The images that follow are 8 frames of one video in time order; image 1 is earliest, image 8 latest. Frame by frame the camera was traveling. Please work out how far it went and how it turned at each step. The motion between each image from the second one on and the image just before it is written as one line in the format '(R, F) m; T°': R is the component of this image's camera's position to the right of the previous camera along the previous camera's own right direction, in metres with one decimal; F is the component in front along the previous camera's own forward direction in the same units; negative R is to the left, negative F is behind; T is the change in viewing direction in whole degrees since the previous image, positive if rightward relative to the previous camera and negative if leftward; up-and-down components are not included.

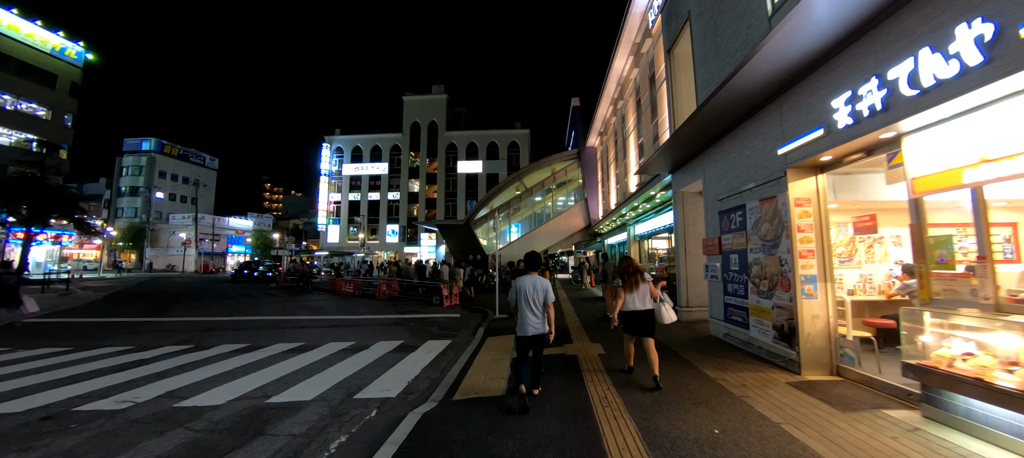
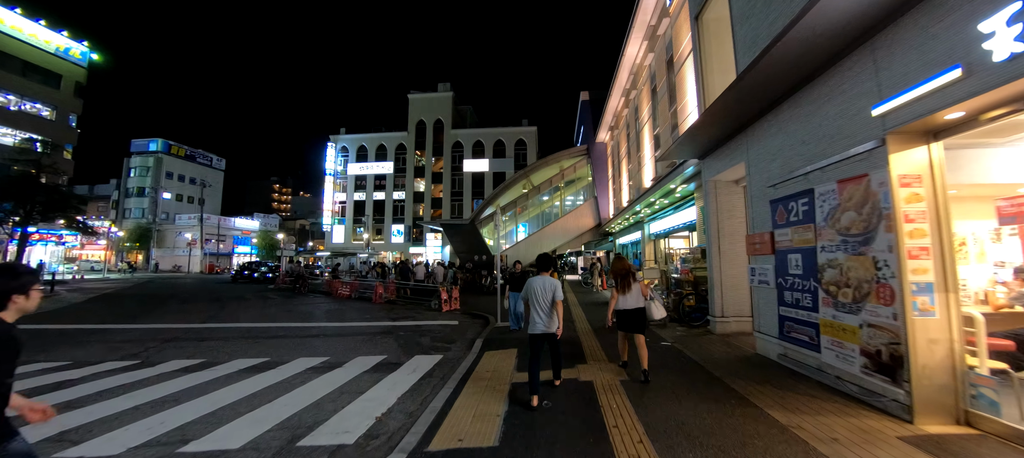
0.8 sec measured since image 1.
(+0.1, +1.2) m; -1°
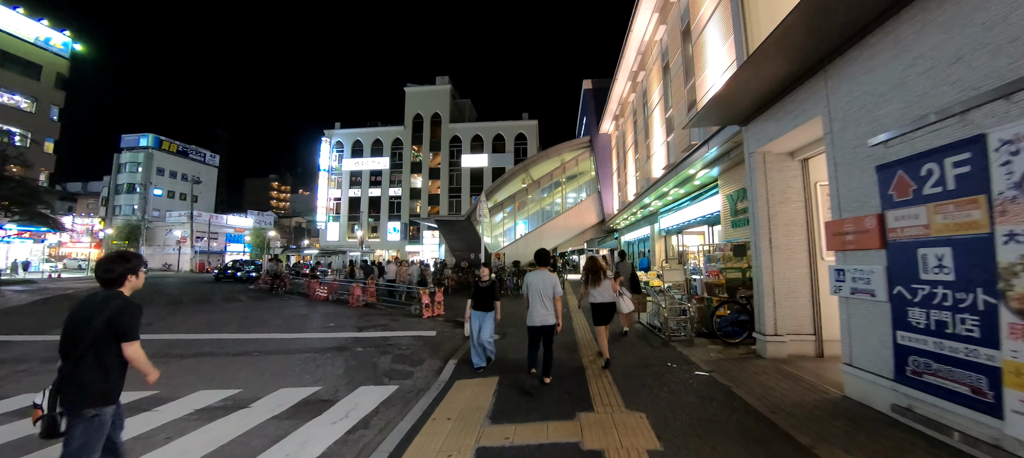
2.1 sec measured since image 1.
(+0.3, +1.7) m; 0°
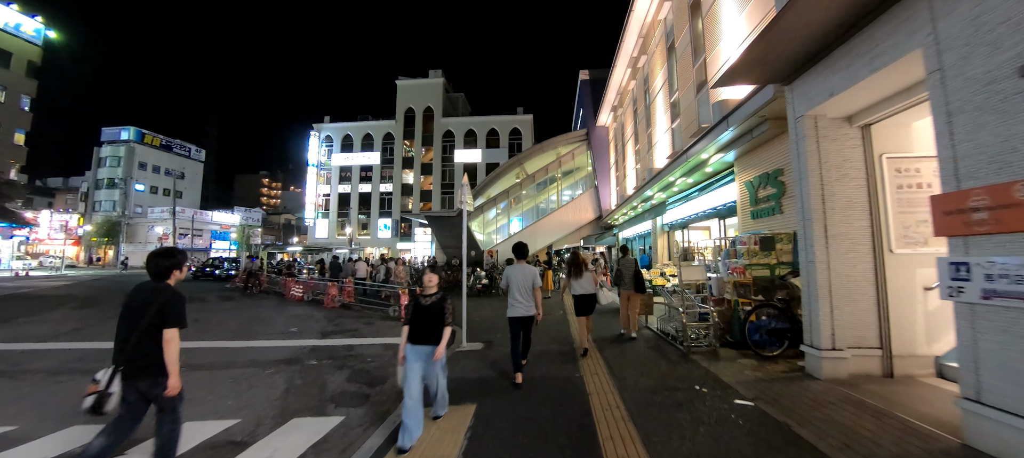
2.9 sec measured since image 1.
(+0.2, +1.1) m; +1°
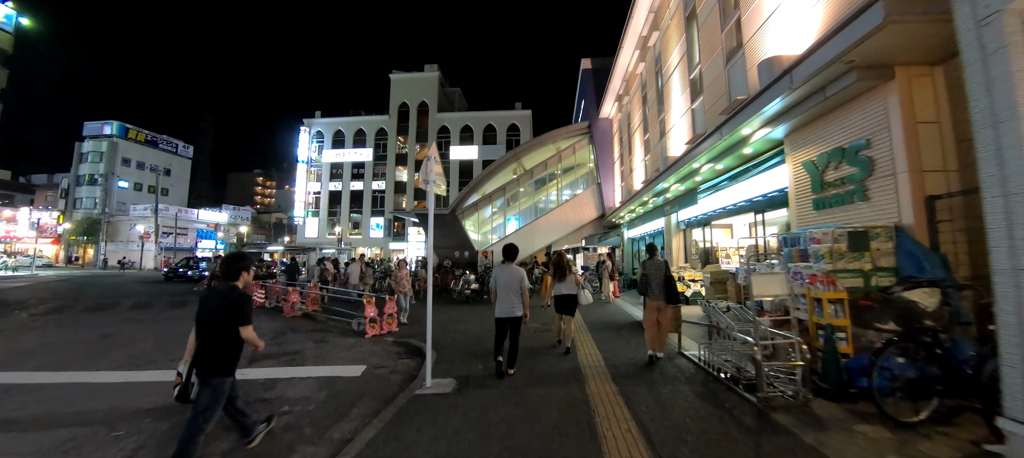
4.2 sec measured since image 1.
(+0.2, +1.8) m; 0°
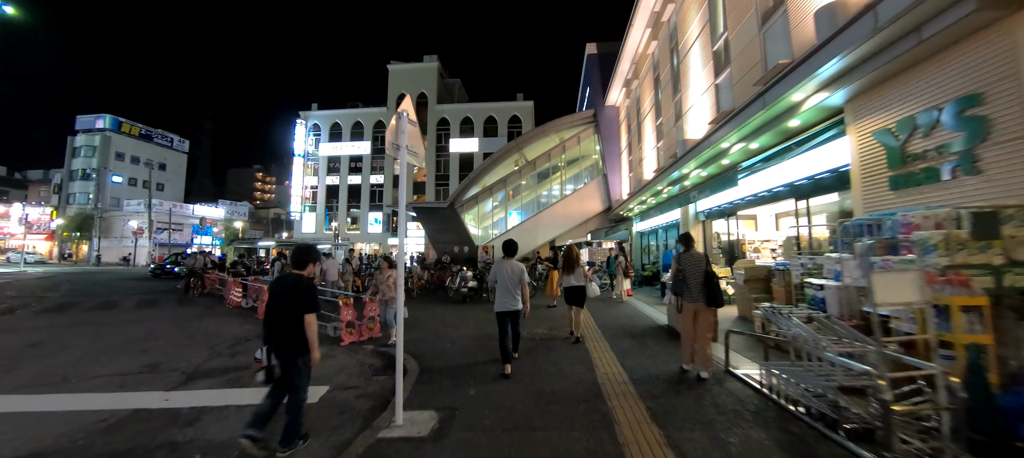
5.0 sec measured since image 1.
(0.0, +1.1) m; 0°
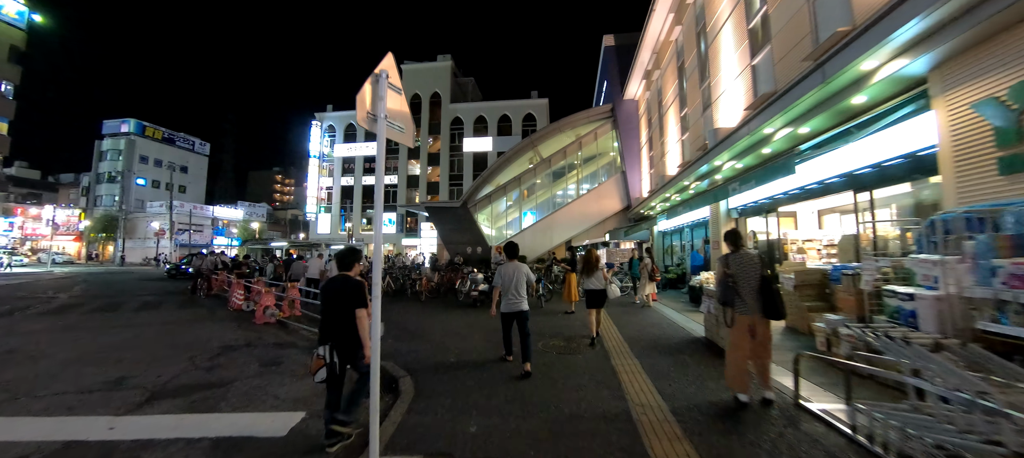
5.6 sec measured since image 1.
(0.0, +0.7) m; -3°
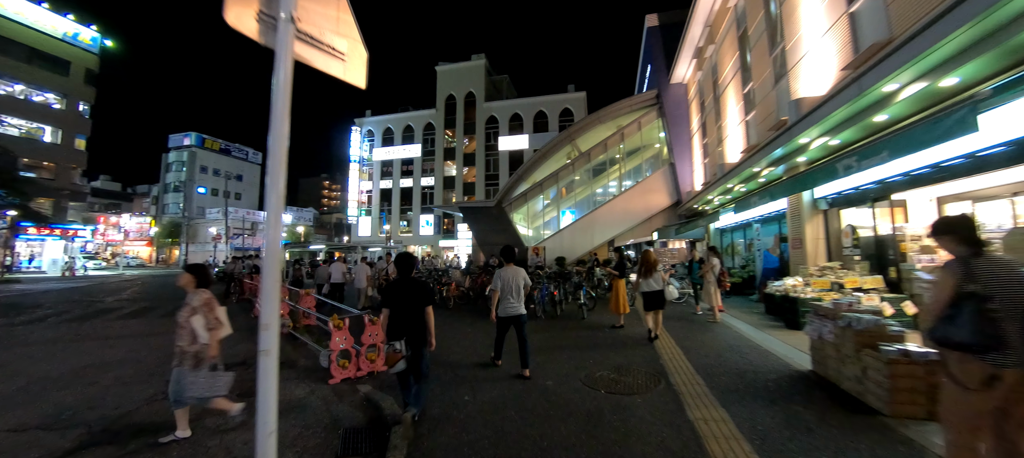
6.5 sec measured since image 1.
(+0.1, +1.2) m; -6°
